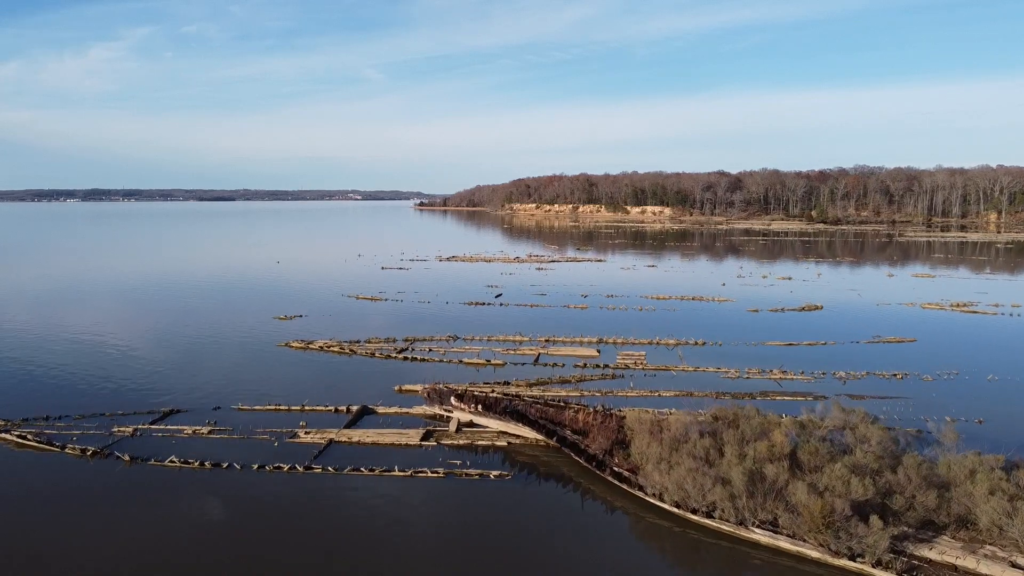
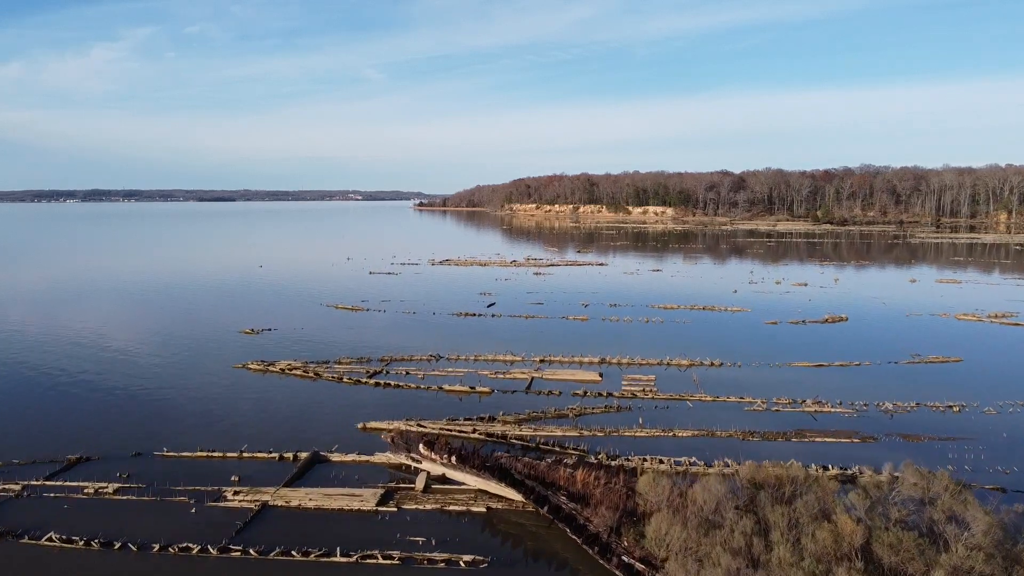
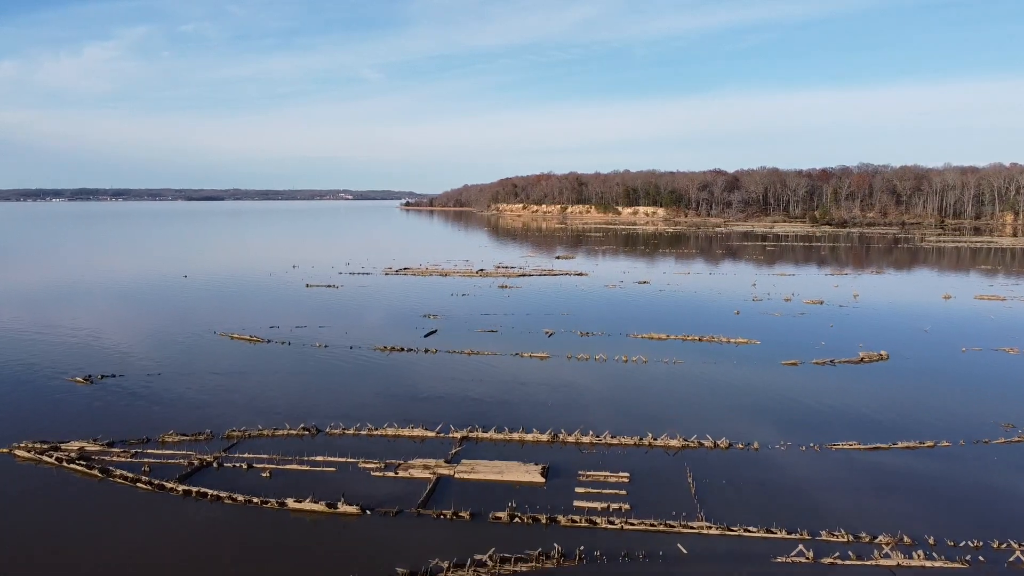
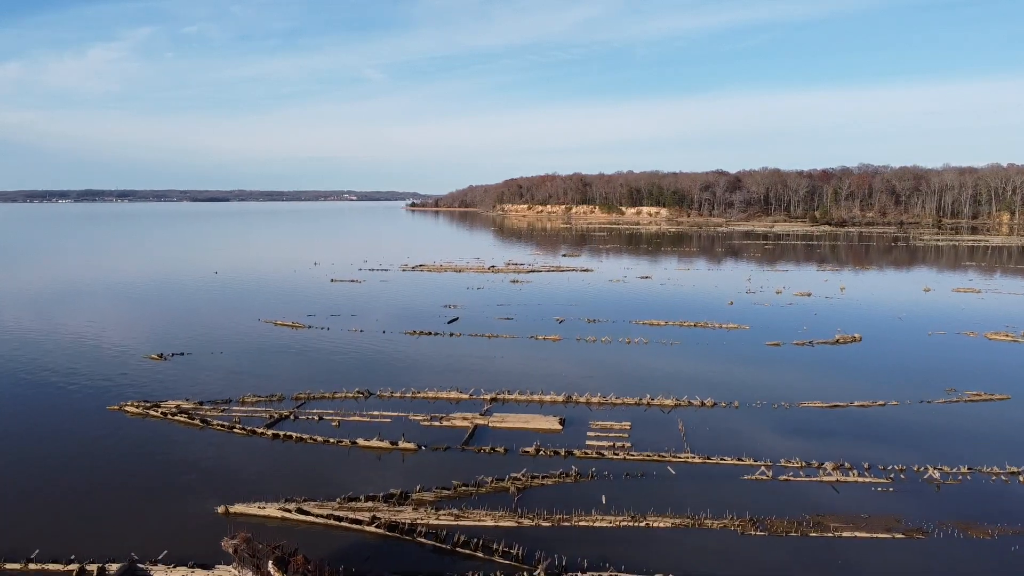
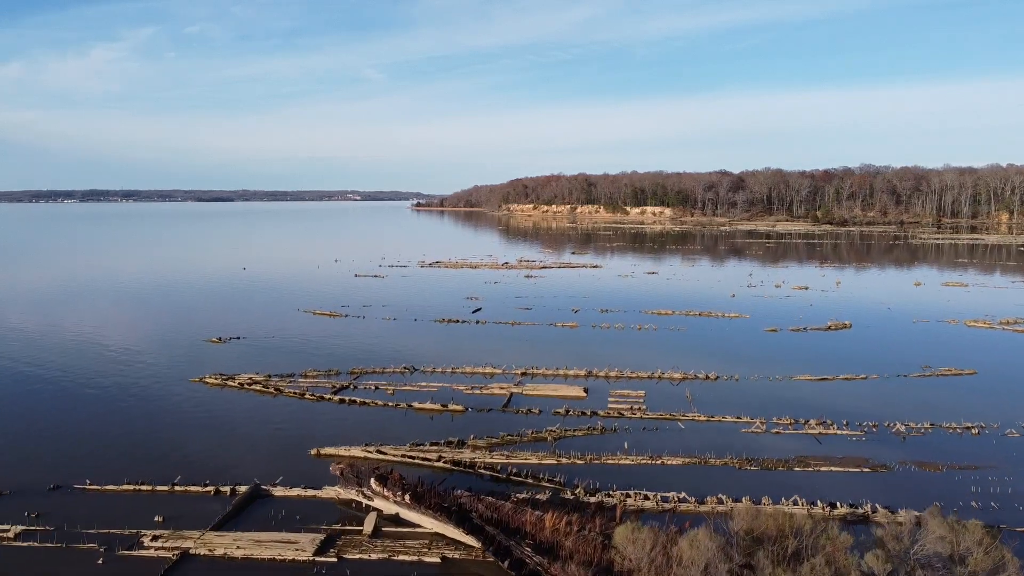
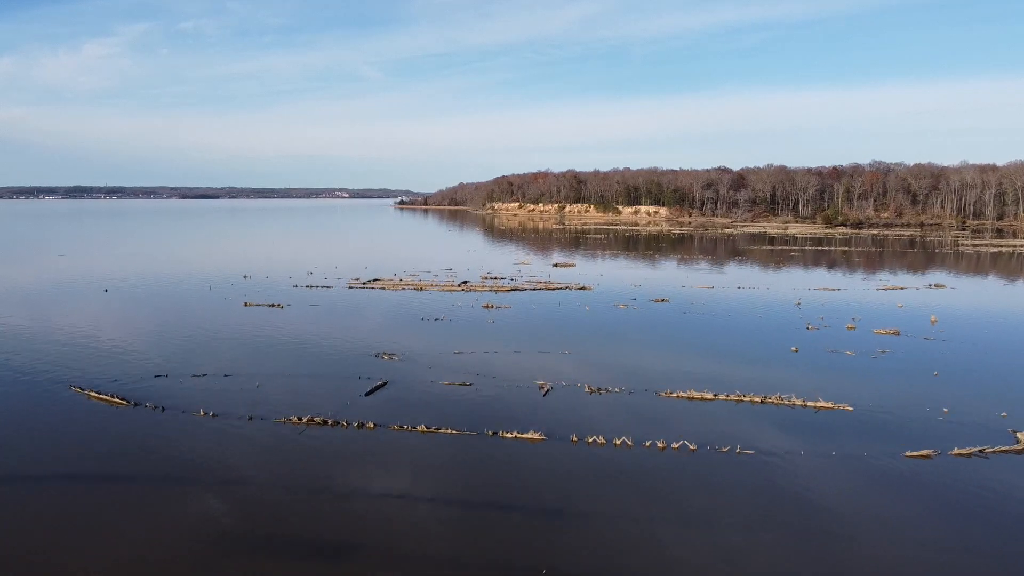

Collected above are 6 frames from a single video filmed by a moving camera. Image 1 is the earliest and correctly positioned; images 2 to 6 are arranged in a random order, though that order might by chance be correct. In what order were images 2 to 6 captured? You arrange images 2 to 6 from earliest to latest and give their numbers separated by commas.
2, 5, 4, 3, 6
